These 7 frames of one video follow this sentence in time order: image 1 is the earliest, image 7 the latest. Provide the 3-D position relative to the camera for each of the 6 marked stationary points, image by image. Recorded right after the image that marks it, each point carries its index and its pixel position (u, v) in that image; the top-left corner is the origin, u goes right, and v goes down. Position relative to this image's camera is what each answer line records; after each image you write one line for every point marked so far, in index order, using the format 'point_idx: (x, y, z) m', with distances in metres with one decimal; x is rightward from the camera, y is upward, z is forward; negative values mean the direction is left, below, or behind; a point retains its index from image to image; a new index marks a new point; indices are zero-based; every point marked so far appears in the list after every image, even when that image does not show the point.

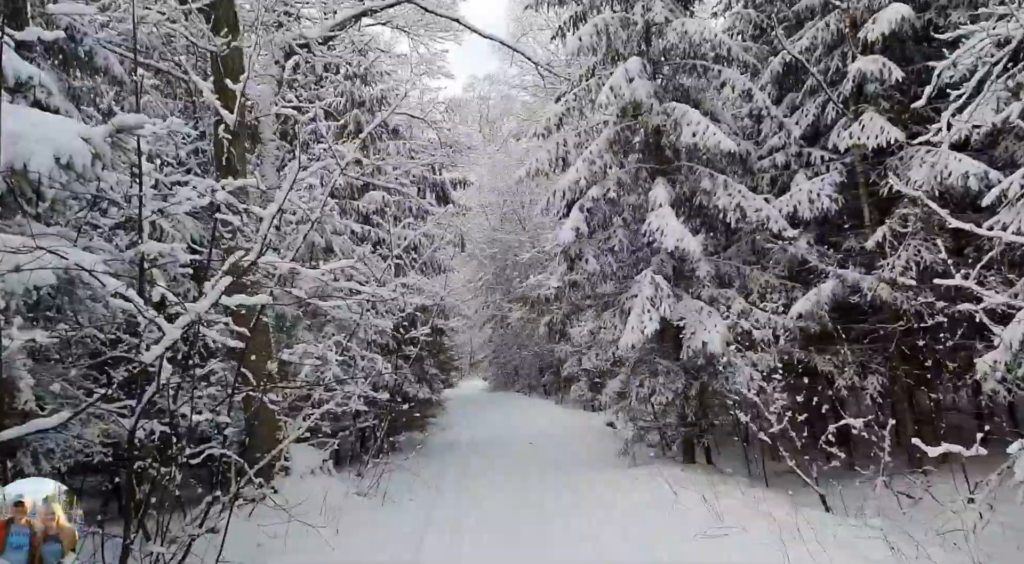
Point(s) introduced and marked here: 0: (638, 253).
0: (+1.9, +0.5, +10.5) m
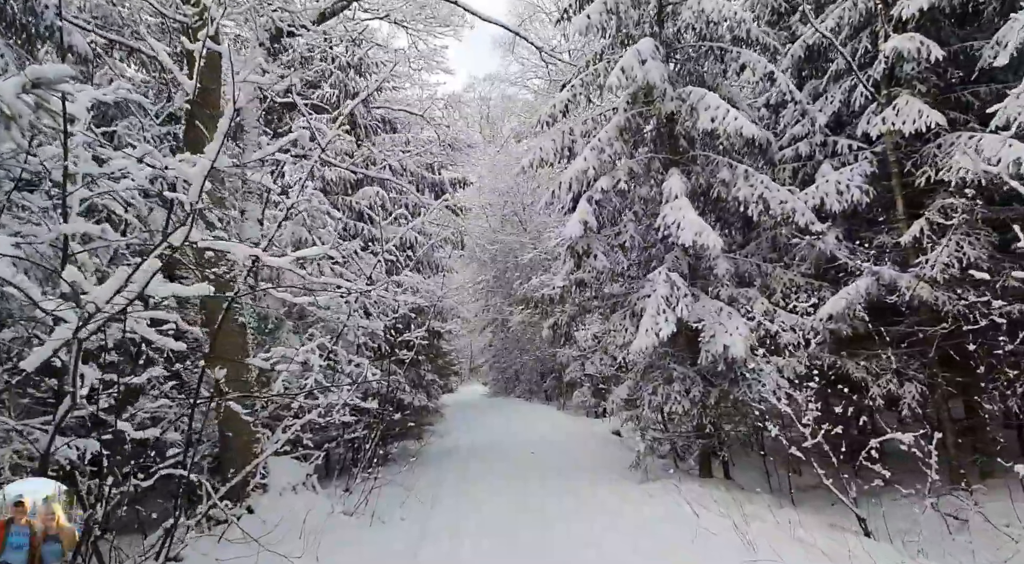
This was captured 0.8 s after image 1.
0: (+2.0, +0.5, +9.7) m
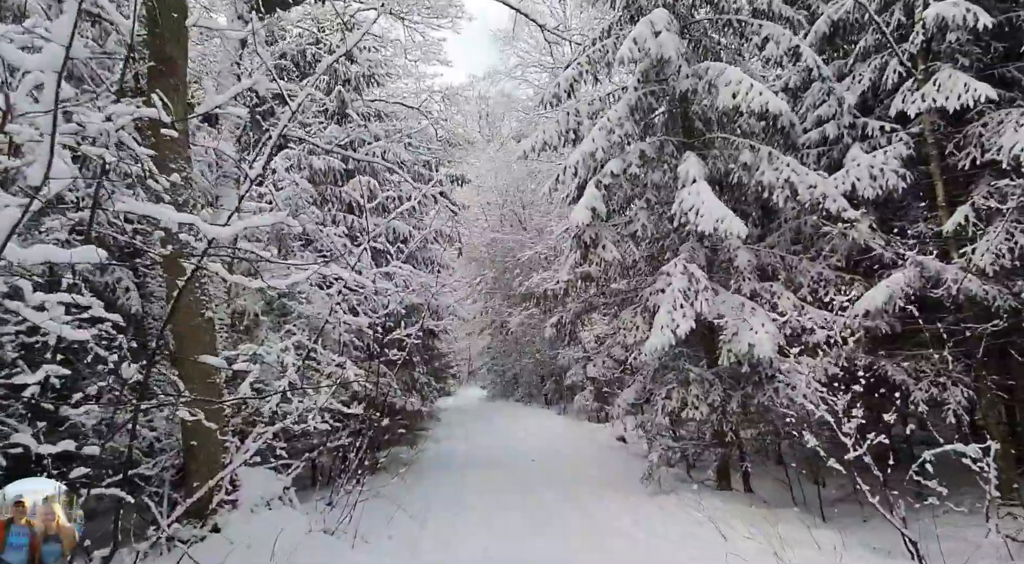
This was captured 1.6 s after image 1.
0: (+2.0, +0.6, +8.9) m
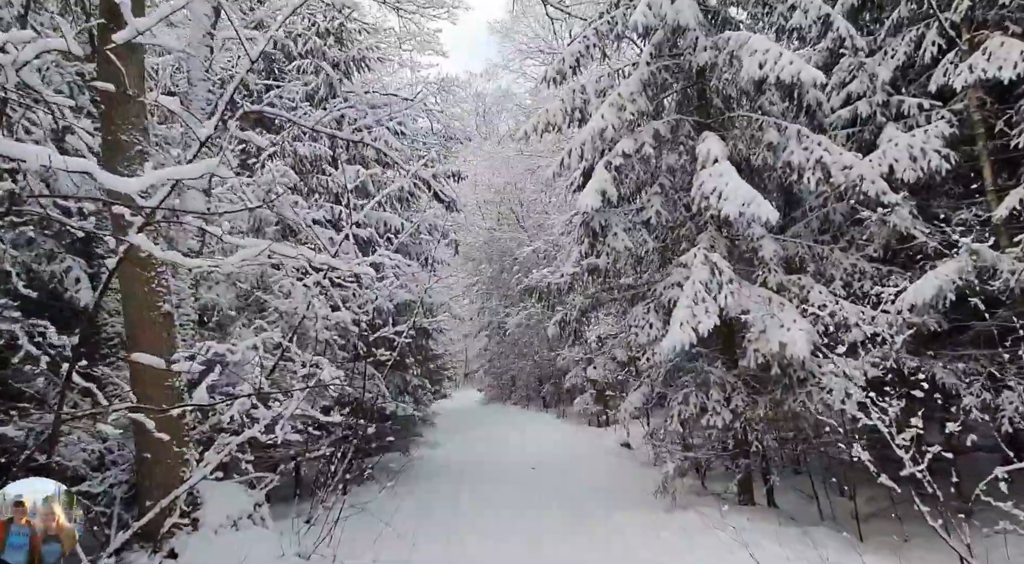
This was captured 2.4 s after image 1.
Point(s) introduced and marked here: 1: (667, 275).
0: (+2.0, +0.6, +8.1) m
1: (+1.8, +0.1, +7.9) m
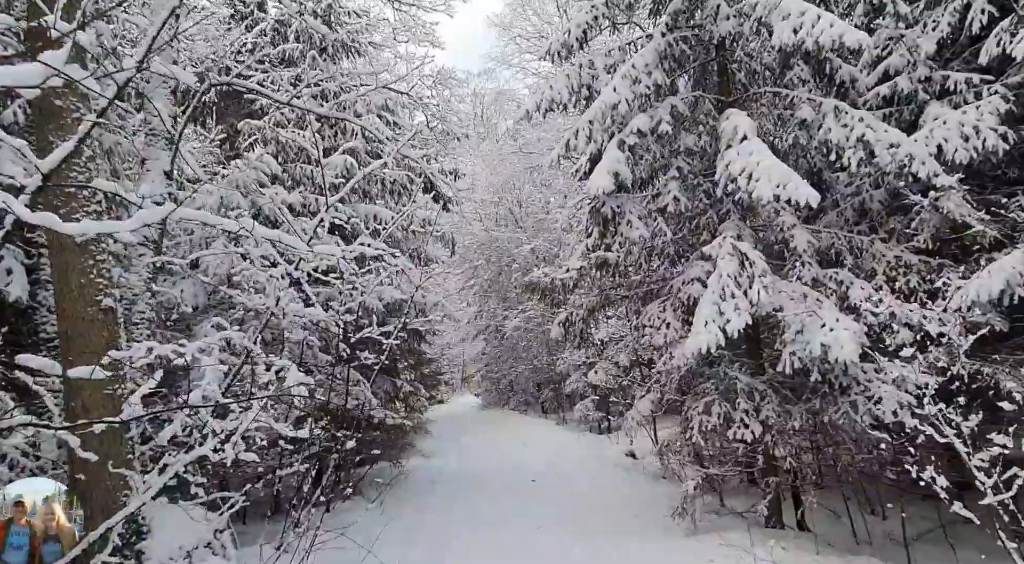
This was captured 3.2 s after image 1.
0: (+2.0, +0.7, +7.3) m
1: (+1.8, +0.1, +7.0) m
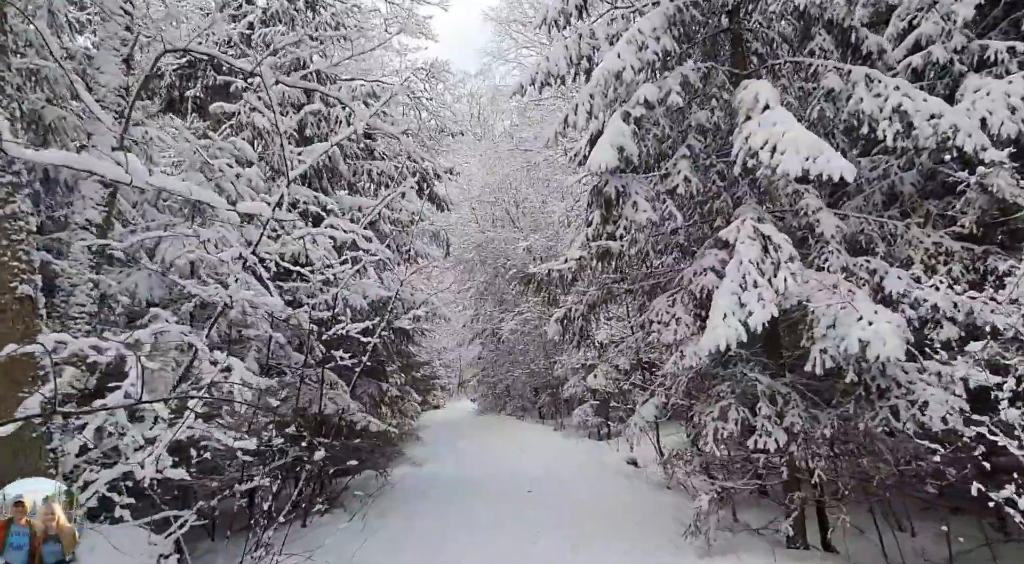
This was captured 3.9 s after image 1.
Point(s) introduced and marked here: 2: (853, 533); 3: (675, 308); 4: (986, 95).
0: (+1.9, +0.8, +6.5) m
1: (+1.7, +0.2, +6.3) m
2: (+3.4, -2.5, +7.0) m
3: (+1.5, -0.3, +6.5) m
4: (+4.1, +1.6, +5.8) m
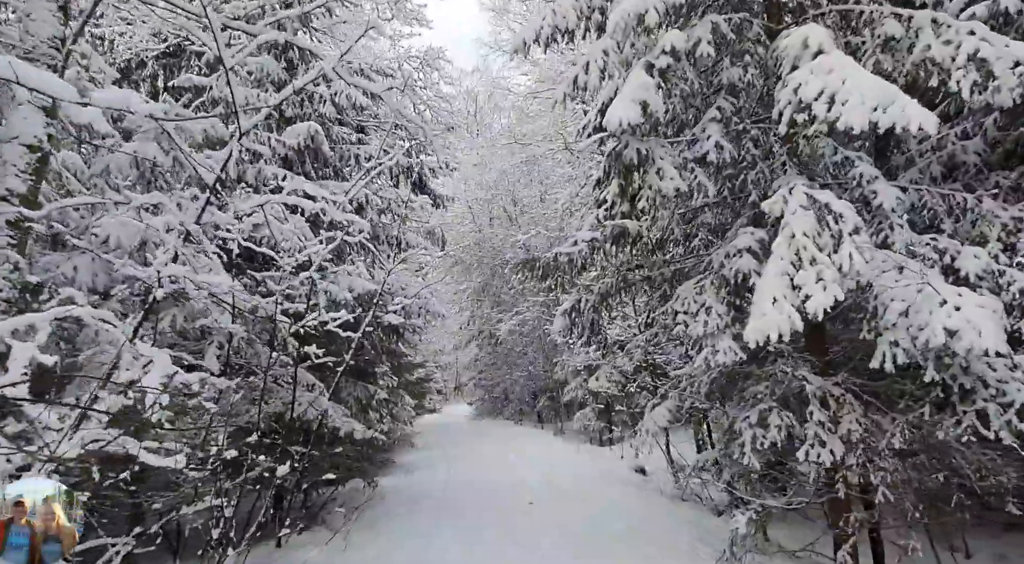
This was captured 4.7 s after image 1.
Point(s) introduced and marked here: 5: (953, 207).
0: (+1.9, +0.9, +5.6) m
1: (+1.7, +0.3, +5.4) m
2: (+3.4, -2.4, +6.1) m
3: (+1.6, -0.1, +5.6) m
4: (+4.1, +1.8, +5.0) m
5: (+3.3, +0.6, +5.1) m
